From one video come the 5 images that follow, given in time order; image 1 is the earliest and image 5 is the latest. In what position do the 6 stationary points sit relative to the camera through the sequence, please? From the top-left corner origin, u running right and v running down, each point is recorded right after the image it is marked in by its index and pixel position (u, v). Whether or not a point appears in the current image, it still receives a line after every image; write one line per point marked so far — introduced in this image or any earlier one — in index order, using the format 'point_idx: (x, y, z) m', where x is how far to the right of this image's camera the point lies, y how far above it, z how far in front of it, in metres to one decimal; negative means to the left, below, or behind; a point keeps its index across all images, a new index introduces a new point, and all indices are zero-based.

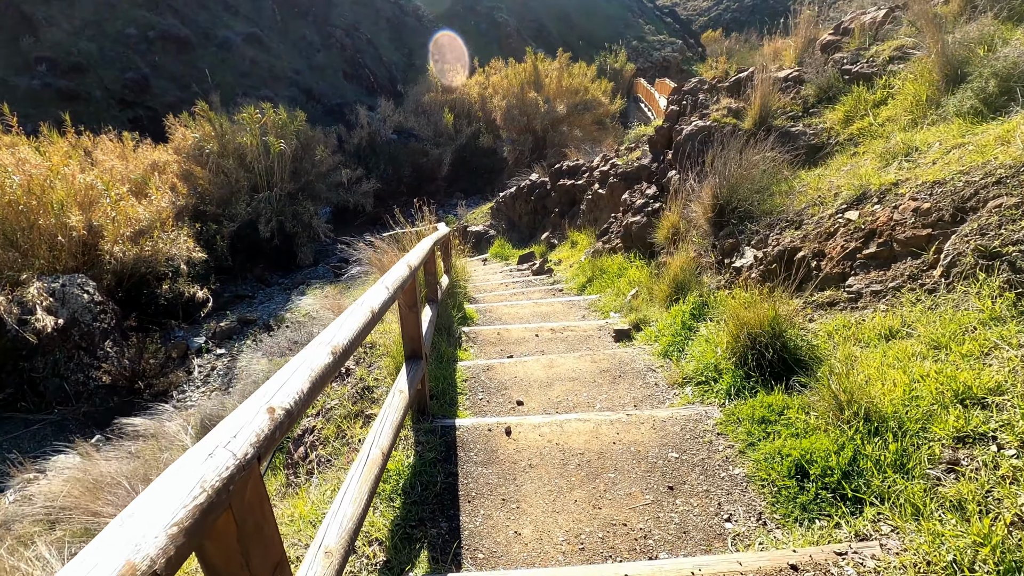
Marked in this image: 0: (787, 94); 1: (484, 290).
0: (+2.6, +1.9, +5.2) m
1: (-0.3, 0.0, +6.9) m
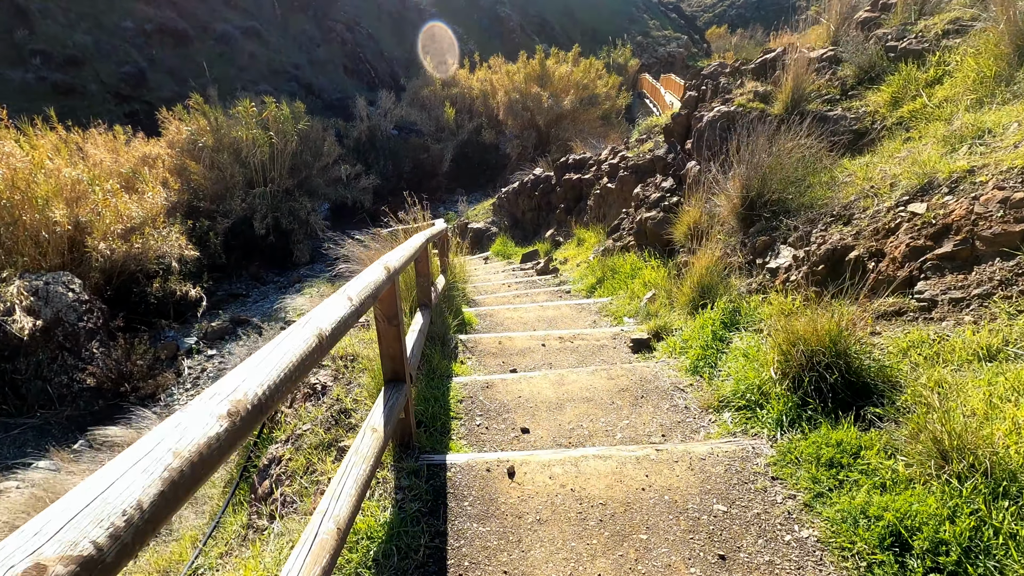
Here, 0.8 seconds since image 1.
0: (+2.7, +1.8, +4.7) m
1: (-0.3, 0.0, +6.4) m
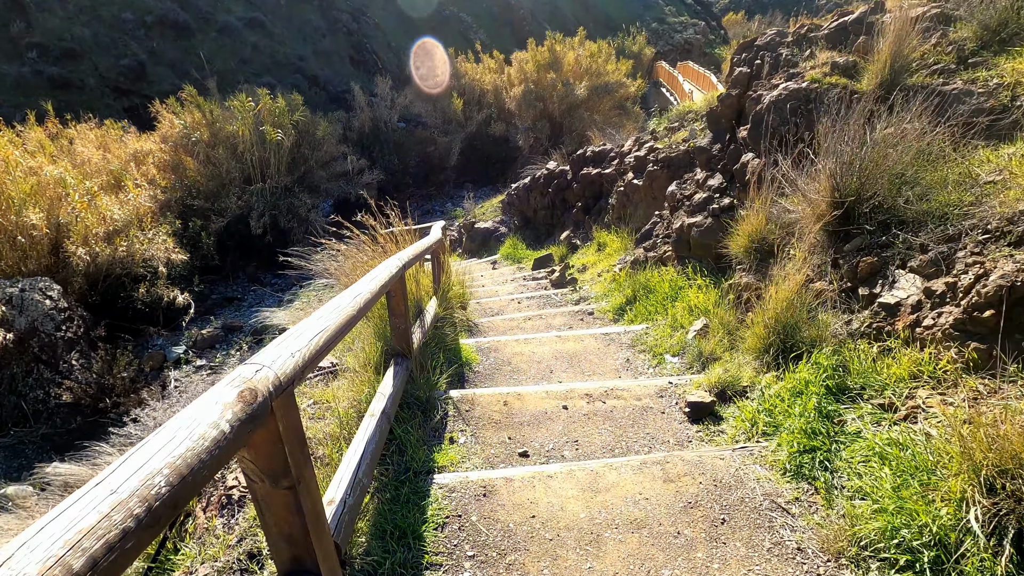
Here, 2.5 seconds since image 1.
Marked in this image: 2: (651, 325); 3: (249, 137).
0: (+2.7, +1.6, +3.6) m
1: (-0.2, -0.2, +5.3) m
2: (+1.0, -0.3, +4.1) m
3: (-5.5, +3.1, +11.4) m
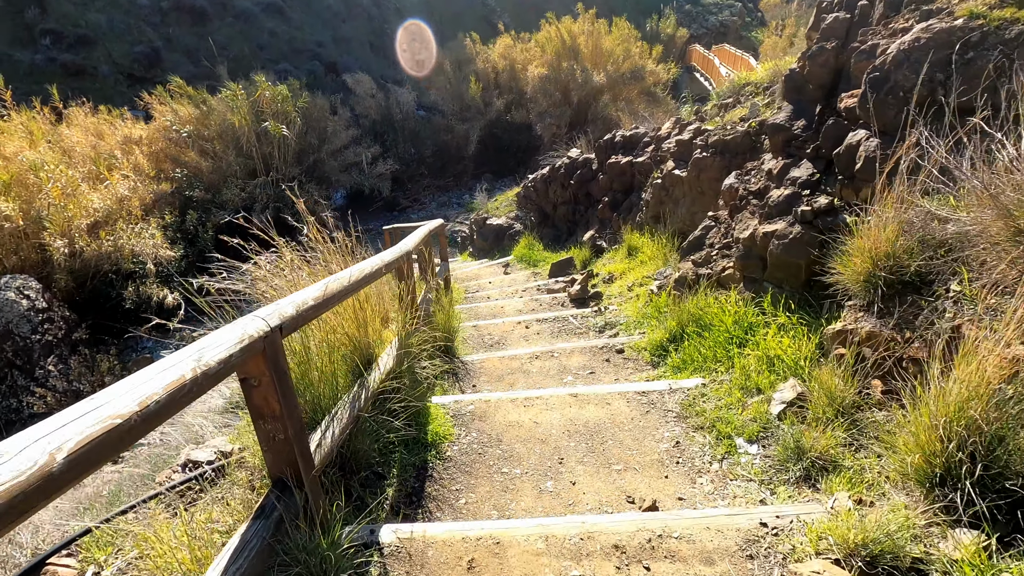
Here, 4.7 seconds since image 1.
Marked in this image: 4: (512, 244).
0: (+2.7, +1.4, +2.2) m
1: (-0.2, -0.4, +4.1) m
2: (+1.0, -0.5, +2.8) m
3: (-5.1, +3.1, +10.3) m
4: (0.0, +0.7, +8.8) m
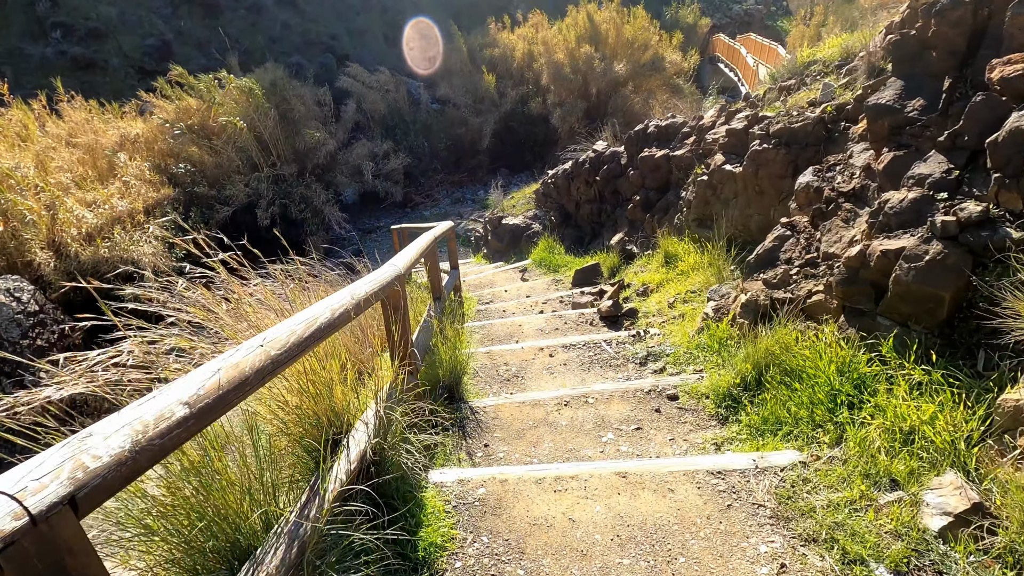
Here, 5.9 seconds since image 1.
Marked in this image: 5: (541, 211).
0: (+2.8, +1.2, +1.4) m
1: (0.0, -0.5, +3.3) m
2: (+1.1, -0.6, +2.0) m
3: (-4.8, +3.1, +9.7) m
4: (+0.3, +0.6, +8.0) m
5: (+0.5, +1.2, +8.5) m
